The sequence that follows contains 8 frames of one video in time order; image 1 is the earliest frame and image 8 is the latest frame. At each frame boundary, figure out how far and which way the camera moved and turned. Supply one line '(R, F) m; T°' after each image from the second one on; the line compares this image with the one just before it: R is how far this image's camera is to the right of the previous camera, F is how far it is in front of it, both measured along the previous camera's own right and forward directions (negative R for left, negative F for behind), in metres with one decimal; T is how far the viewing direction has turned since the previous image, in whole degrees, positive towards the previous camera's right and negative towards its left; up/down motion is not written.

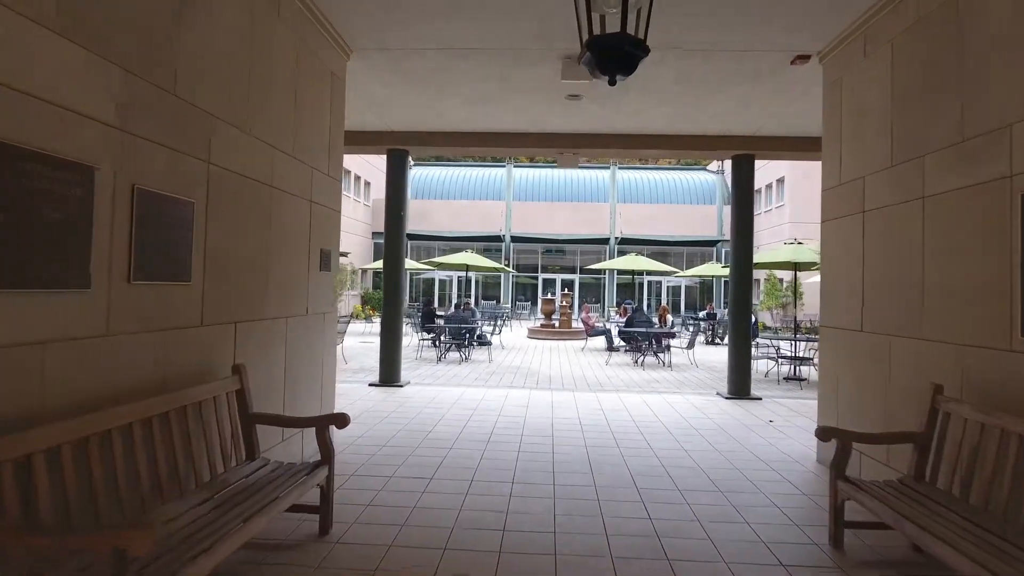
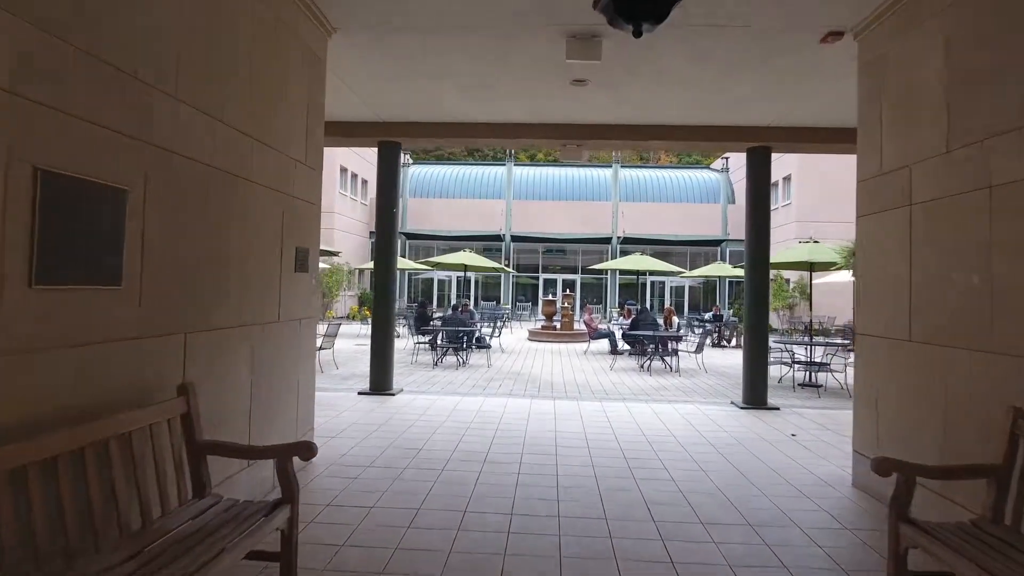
(0.0, +0.6) m; 0°
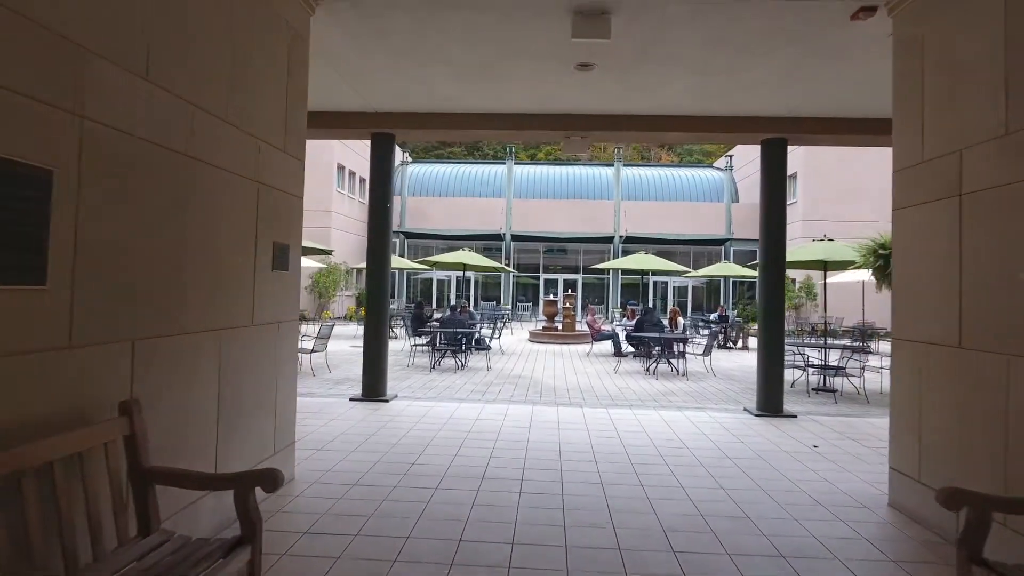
(0.0, +0.5) m; 0°
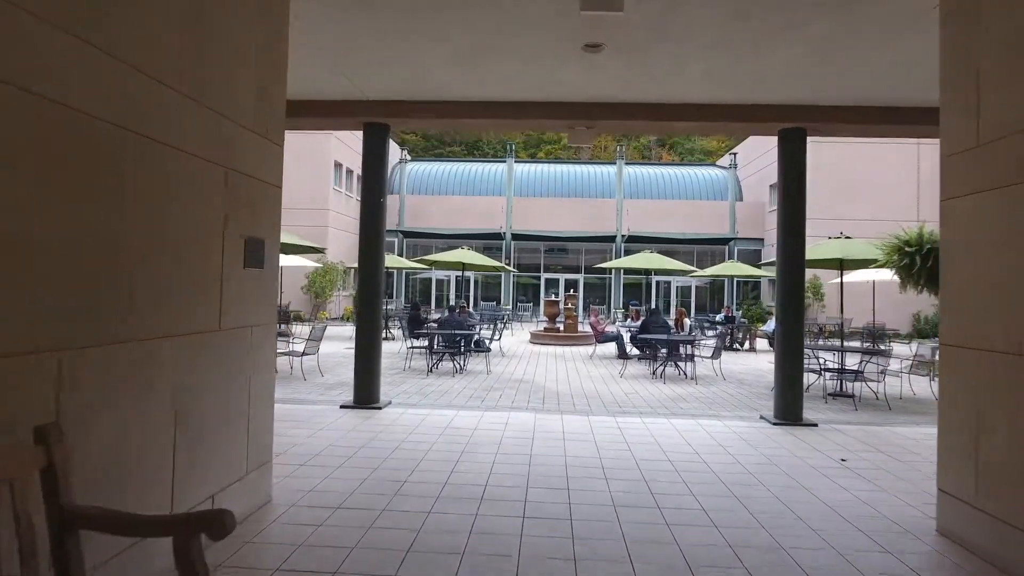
(0.0, +0.5) m; 0°
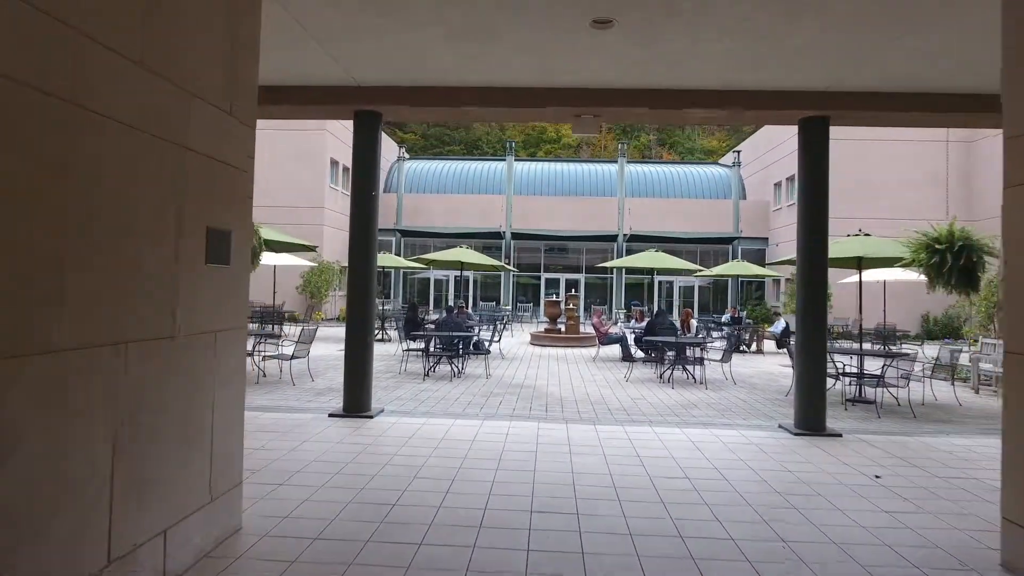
(0.0, +0.5) m; 0°
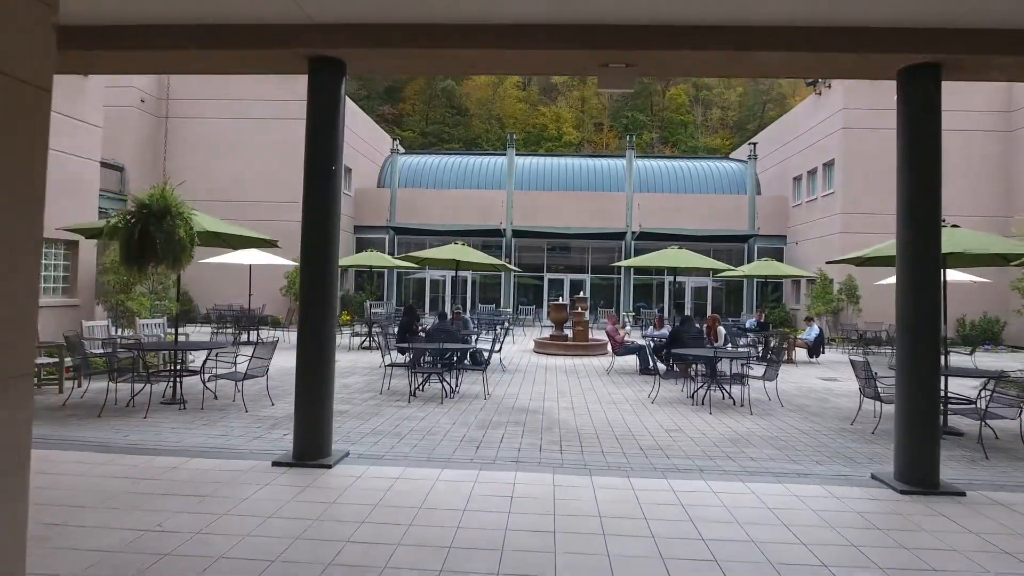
(-0.1, +1.8) m; 0°
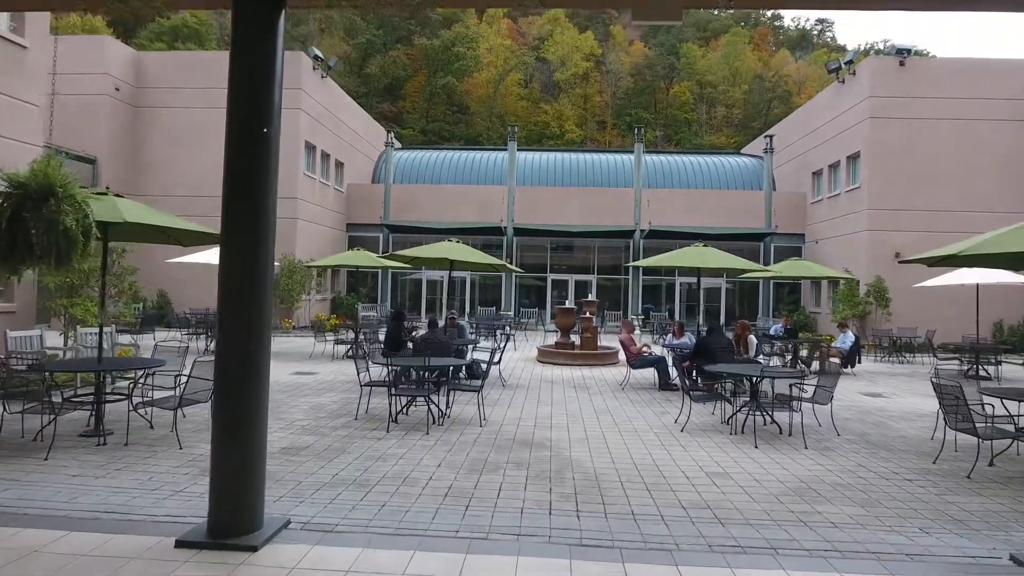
(0.0, +1.6) m; 0°
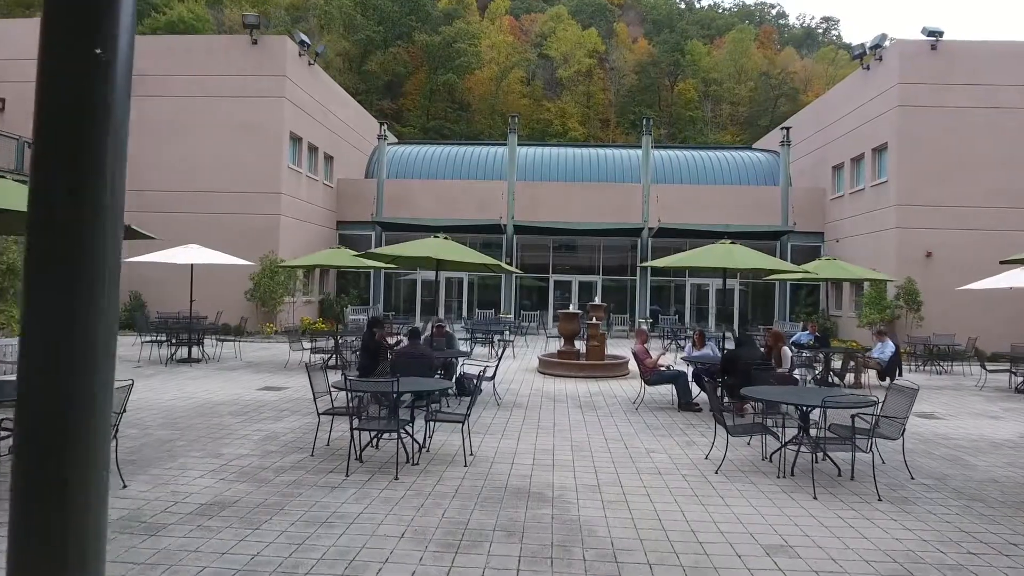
(+0.1, +1.5) m; 0°
